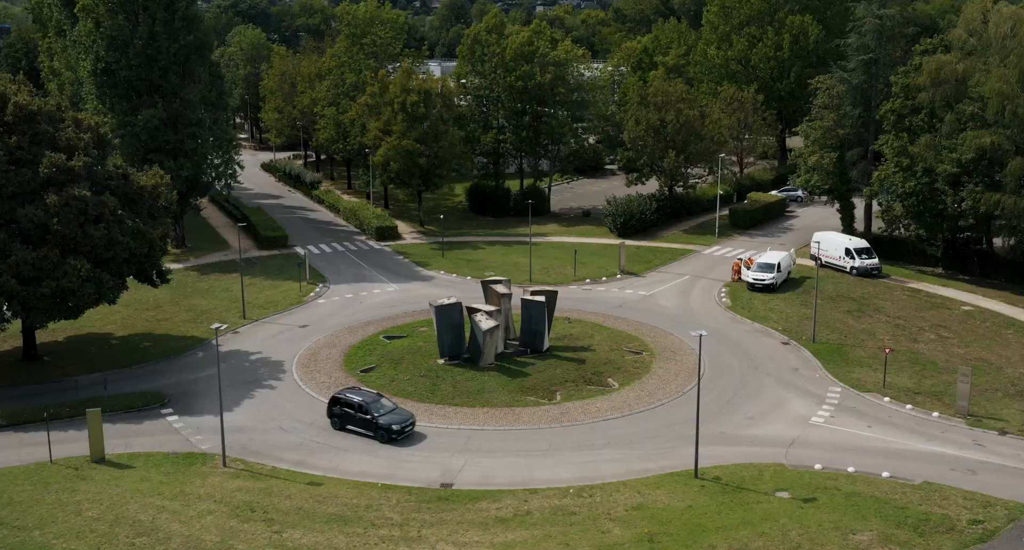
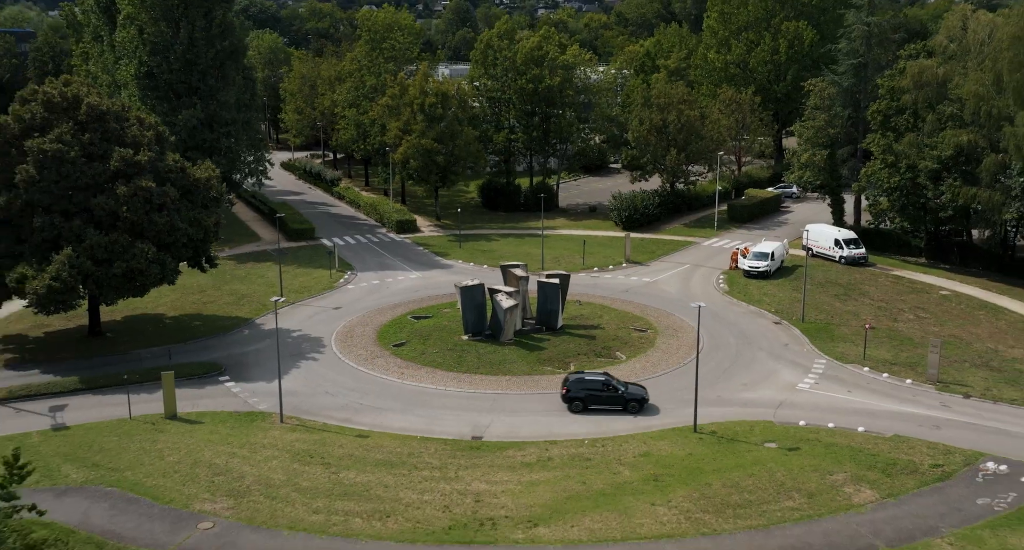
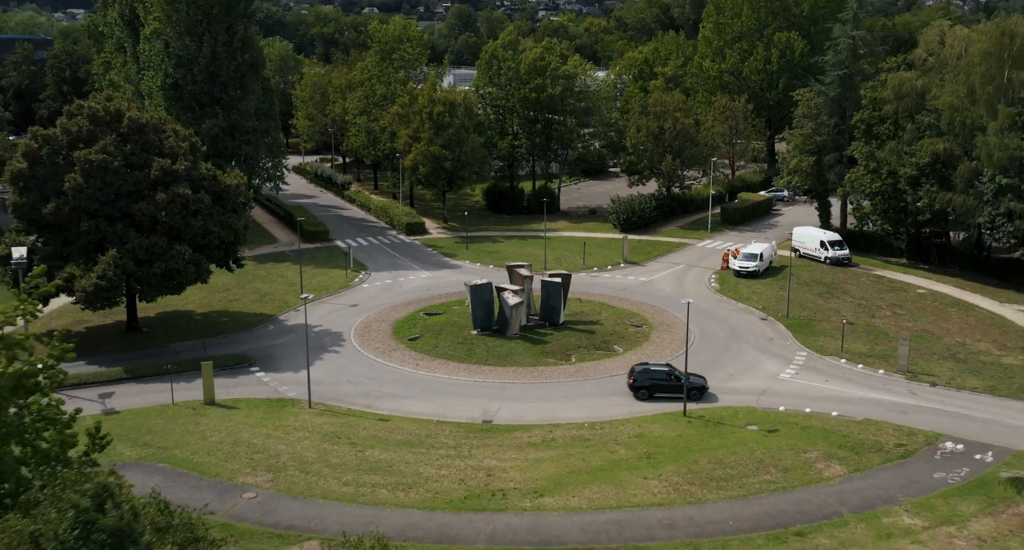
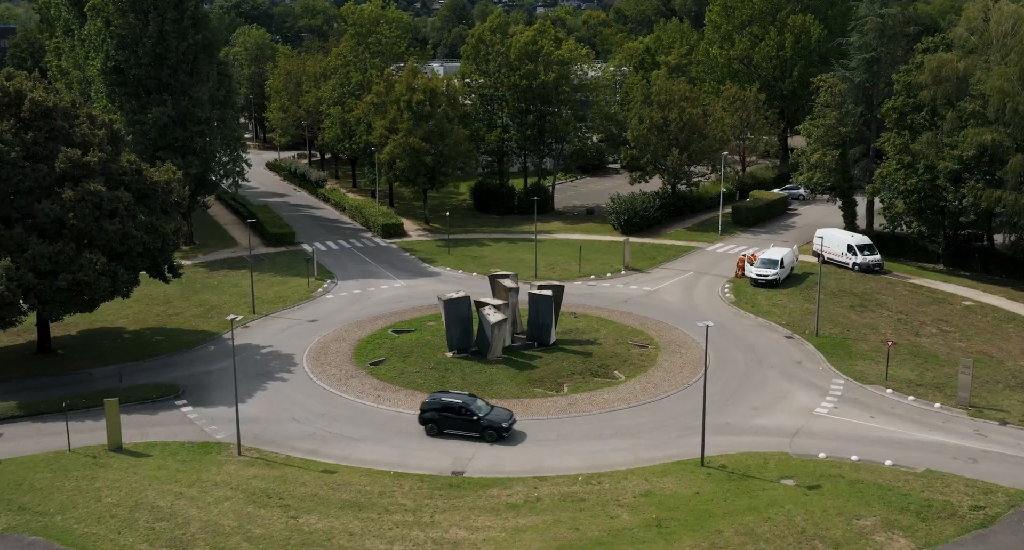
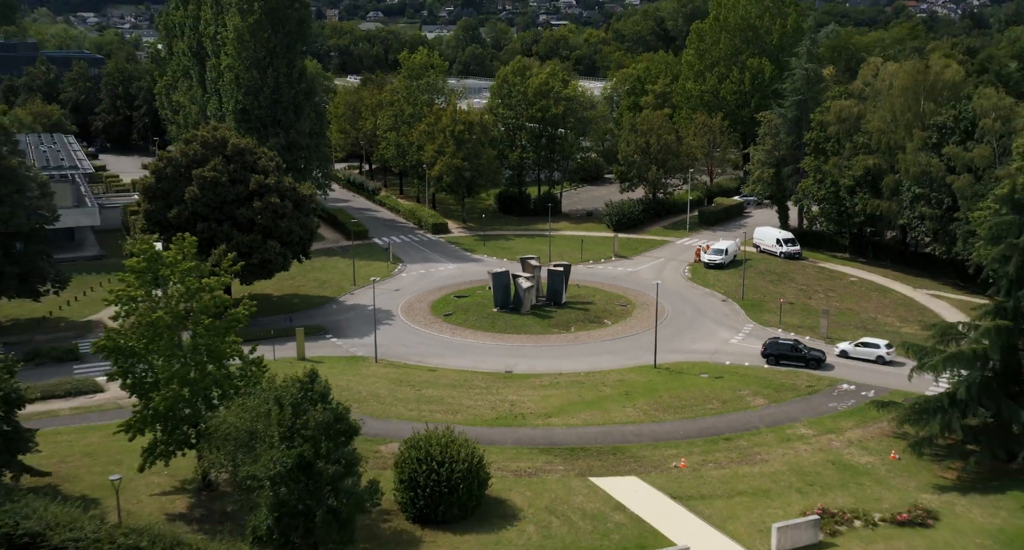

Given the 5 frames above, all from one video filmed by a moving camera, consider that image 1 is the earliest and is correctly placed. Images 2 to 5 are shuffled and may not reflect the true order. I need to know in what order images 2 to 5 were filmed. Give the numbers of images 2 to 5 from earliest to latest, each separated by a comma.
4, 2, 3, 5
